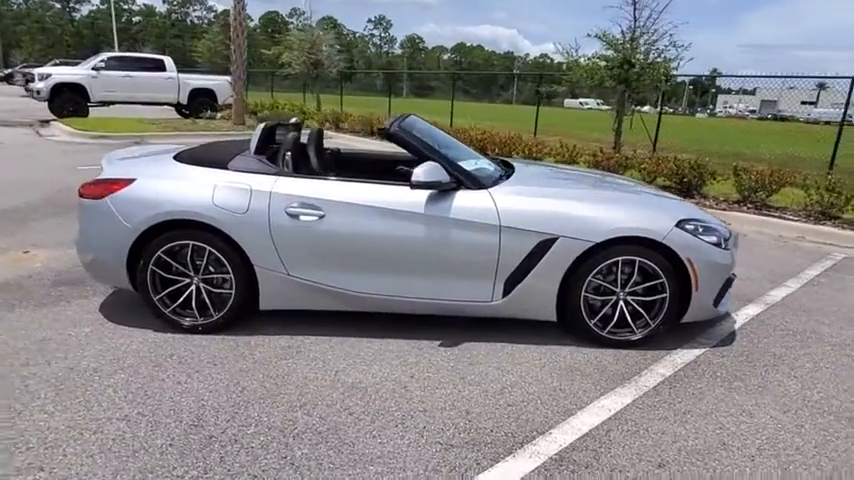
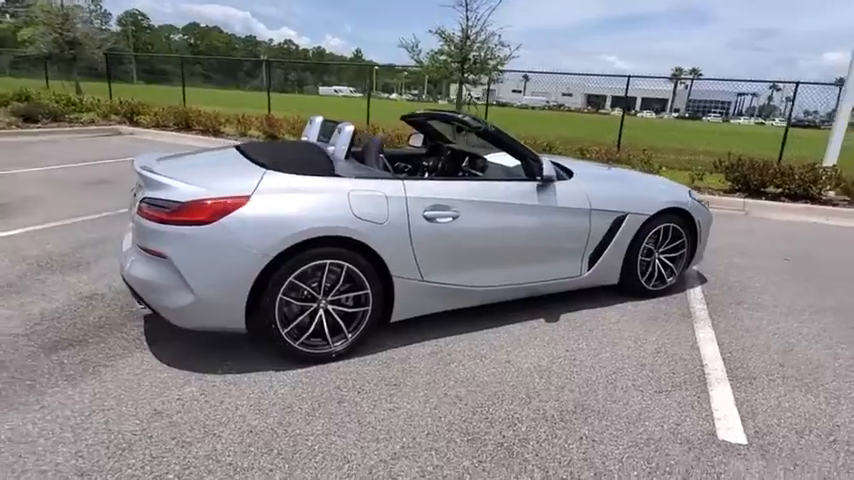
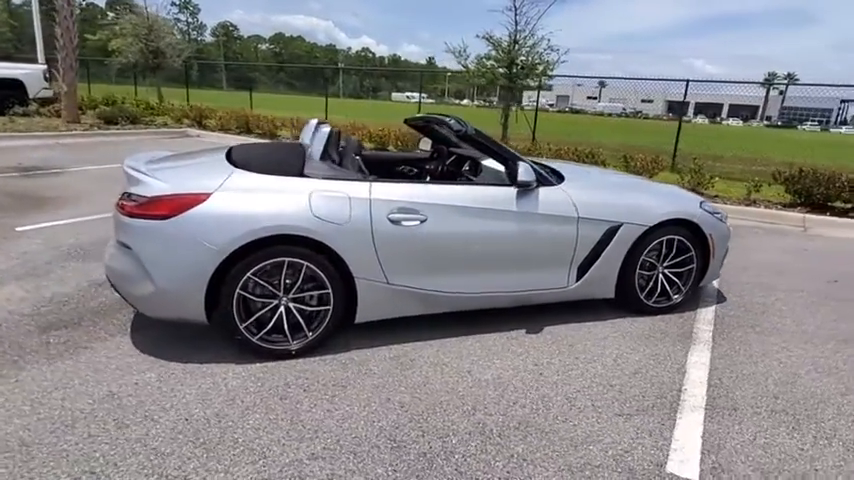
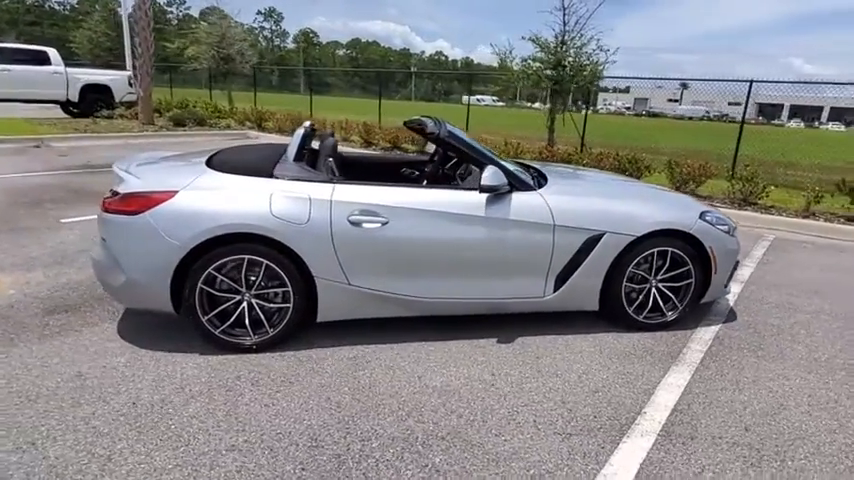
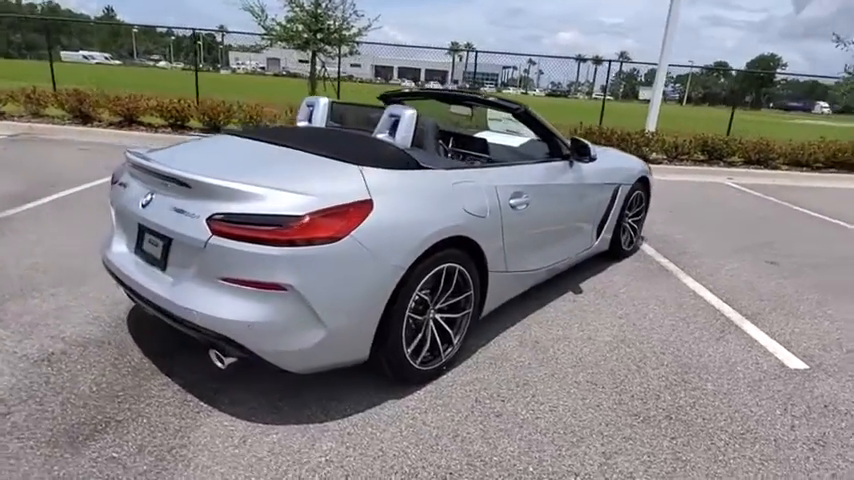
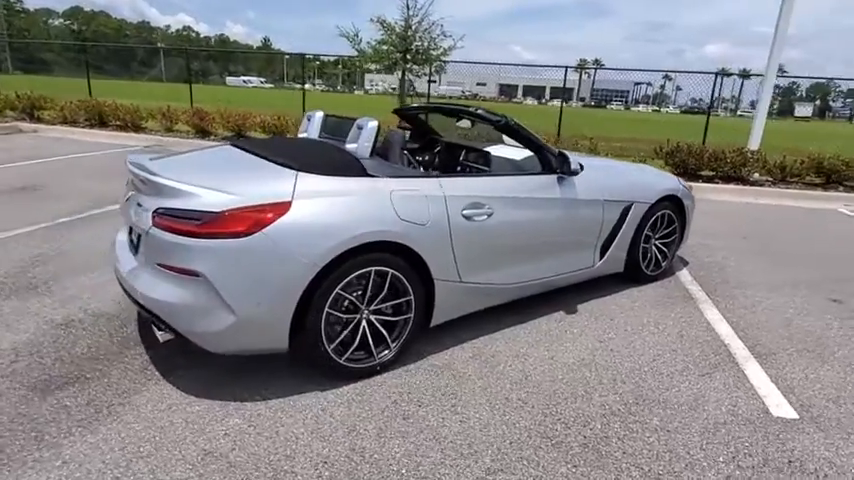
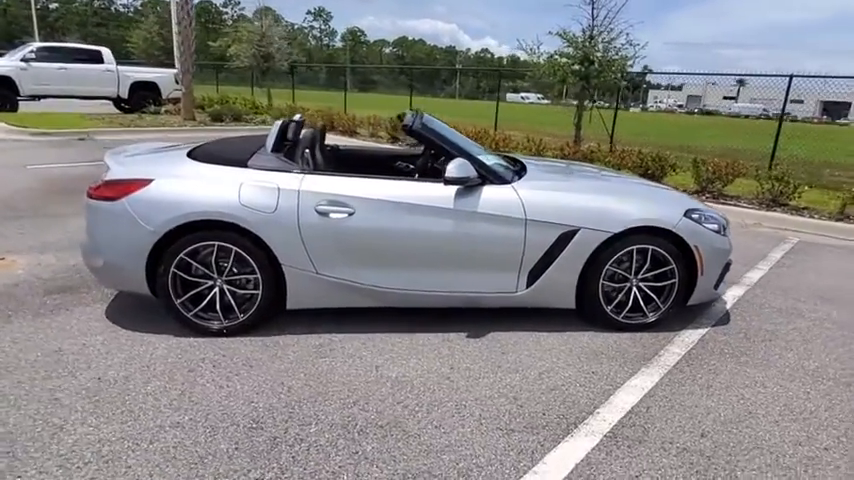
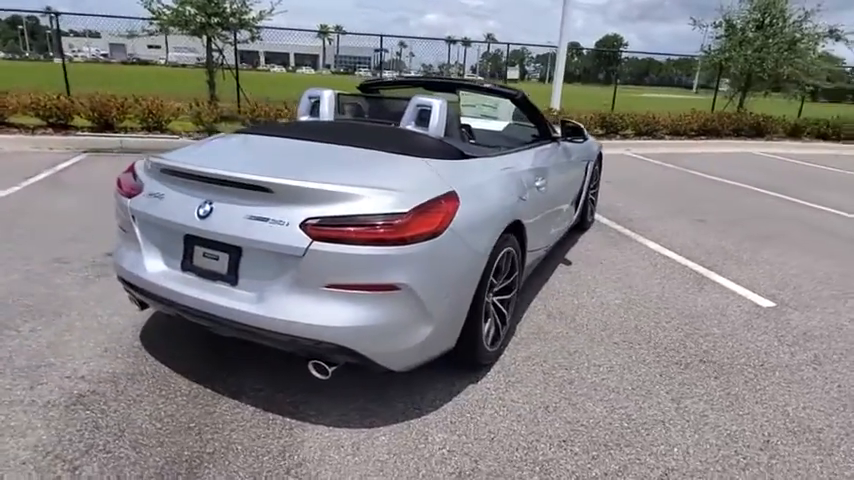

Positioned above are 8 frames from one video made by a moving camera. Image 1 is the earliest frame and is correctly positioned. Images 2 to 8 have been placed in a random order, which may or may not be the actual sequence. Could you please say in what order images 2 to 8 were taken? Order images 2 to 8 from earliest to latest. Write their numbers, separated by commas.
7, 4, 3, 2, 6, 5, 8
